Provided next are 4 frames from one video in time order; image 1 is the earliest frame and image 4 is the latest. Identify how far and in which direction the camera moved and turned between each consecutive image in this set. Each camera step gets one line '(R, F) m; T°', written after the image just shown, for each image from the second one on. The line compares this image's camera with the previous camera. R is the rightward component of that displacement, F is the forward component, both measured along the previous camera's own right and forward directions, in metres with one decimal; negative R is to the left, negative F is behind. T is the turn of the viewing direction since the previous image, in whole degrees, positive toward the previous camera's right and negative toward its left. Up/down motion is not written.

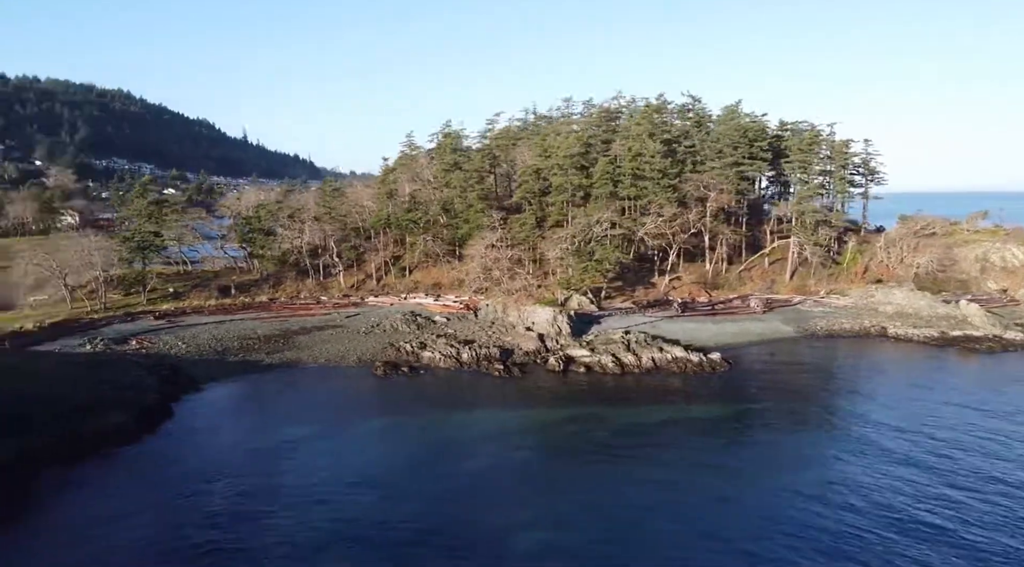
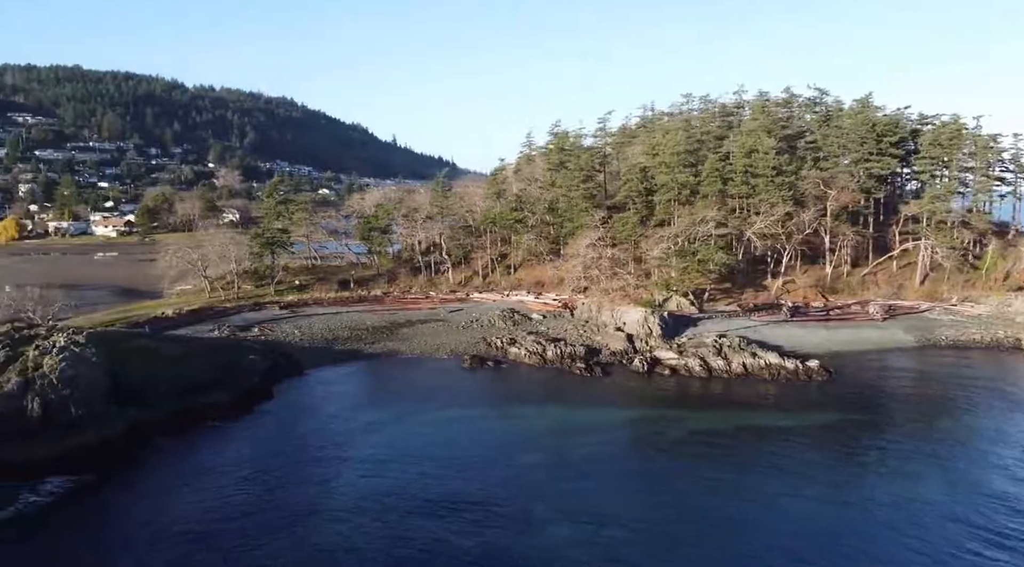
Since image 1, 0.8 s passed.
(+2.3, +0.2) m; -10°
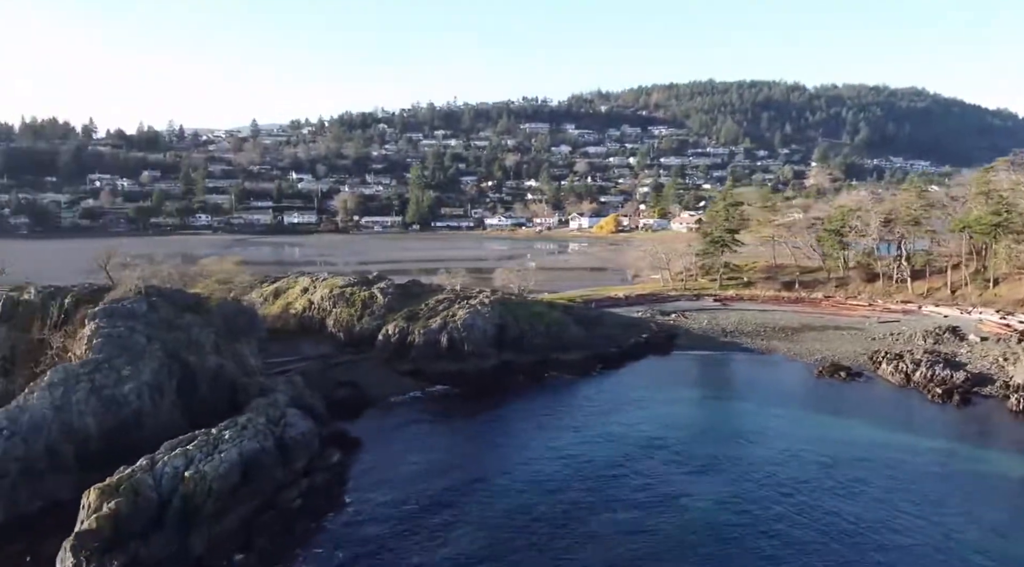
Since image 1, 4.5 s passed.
(+11.1, +0.6) m; -43°
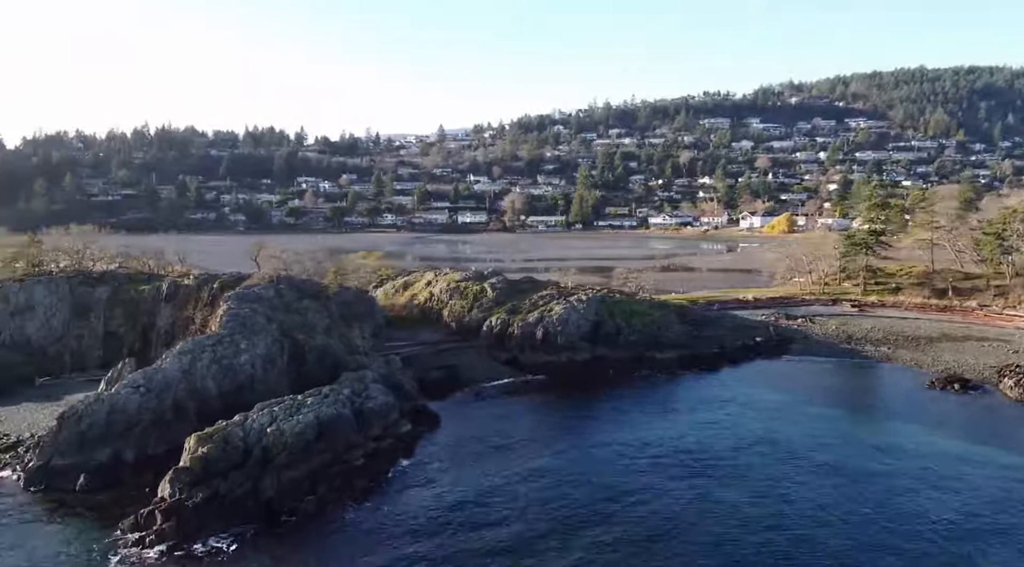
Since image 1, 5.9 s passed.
(+3.9, -1.5) m; -13°
